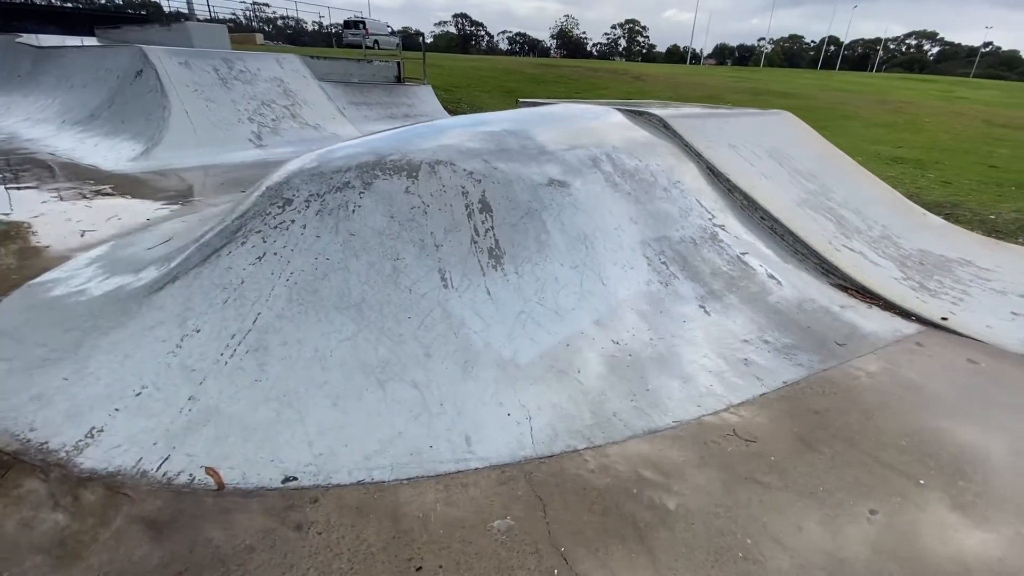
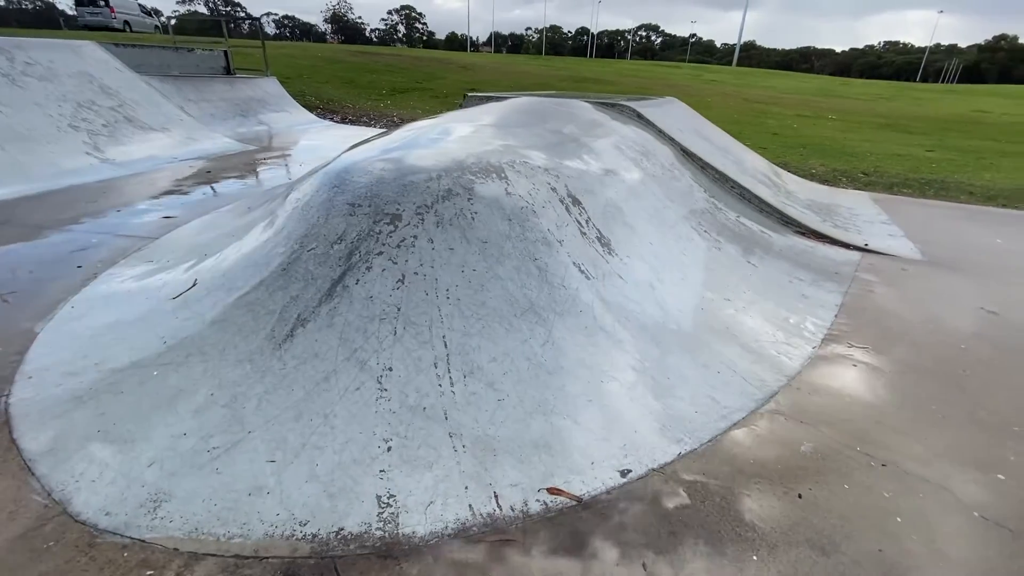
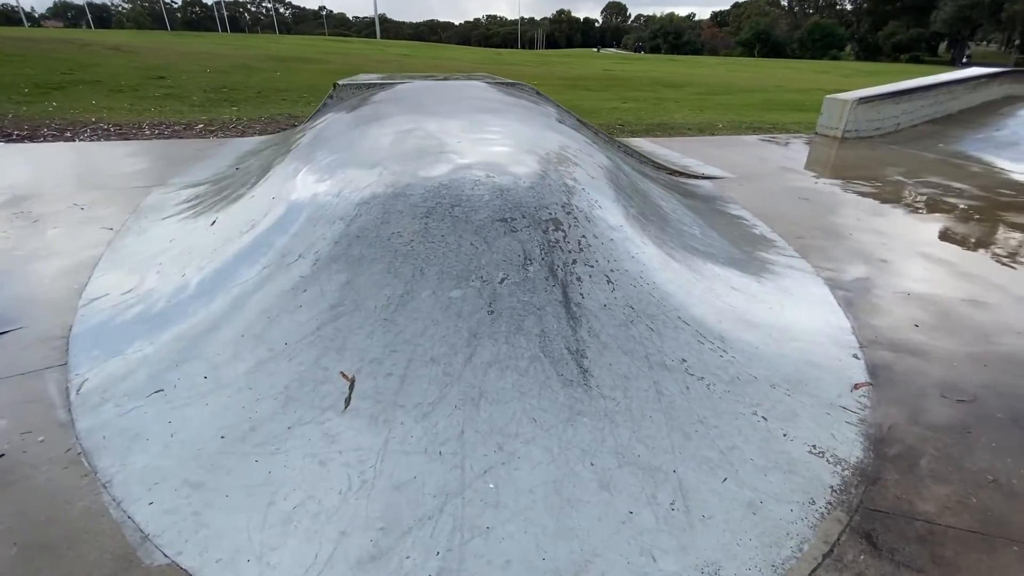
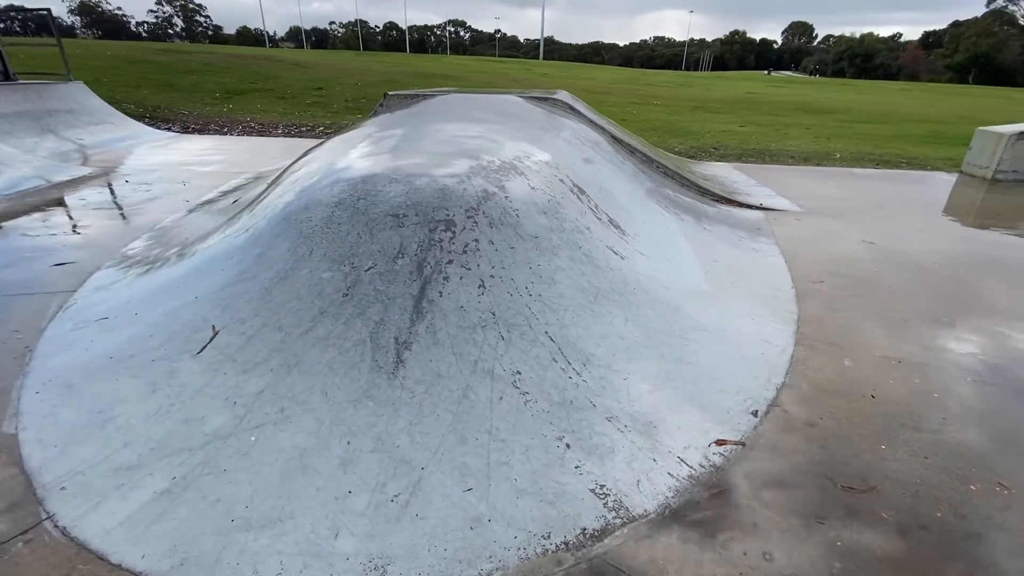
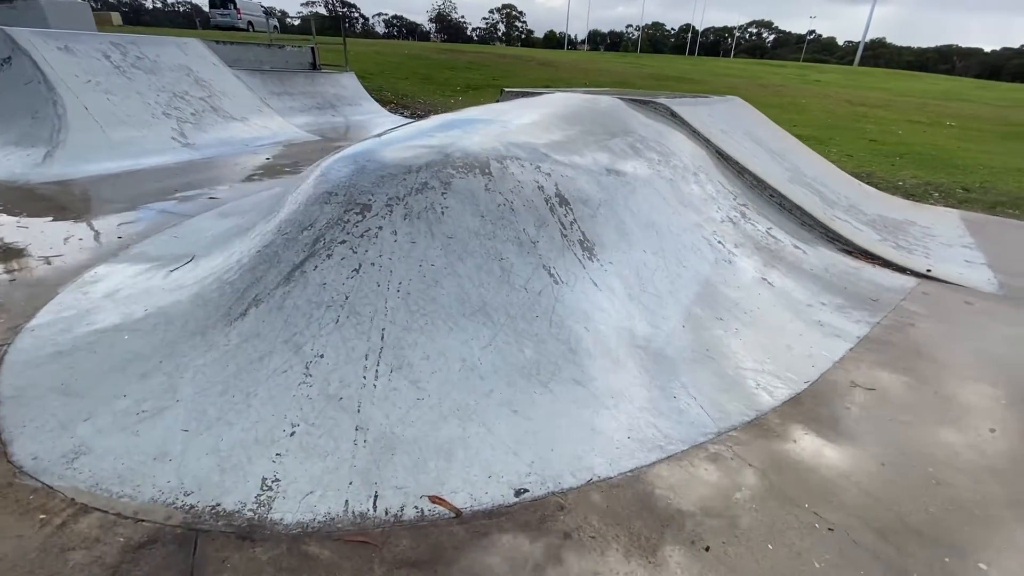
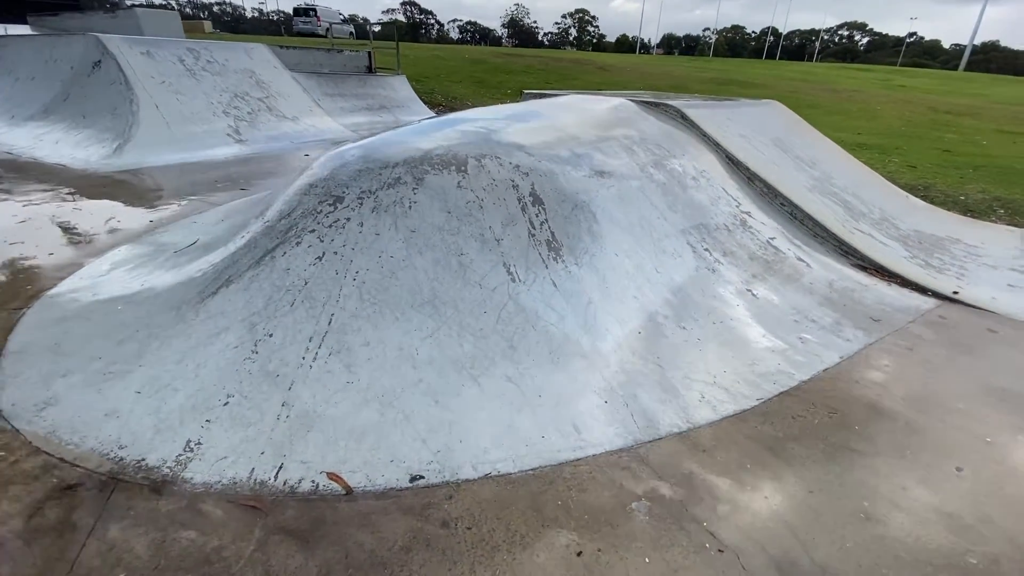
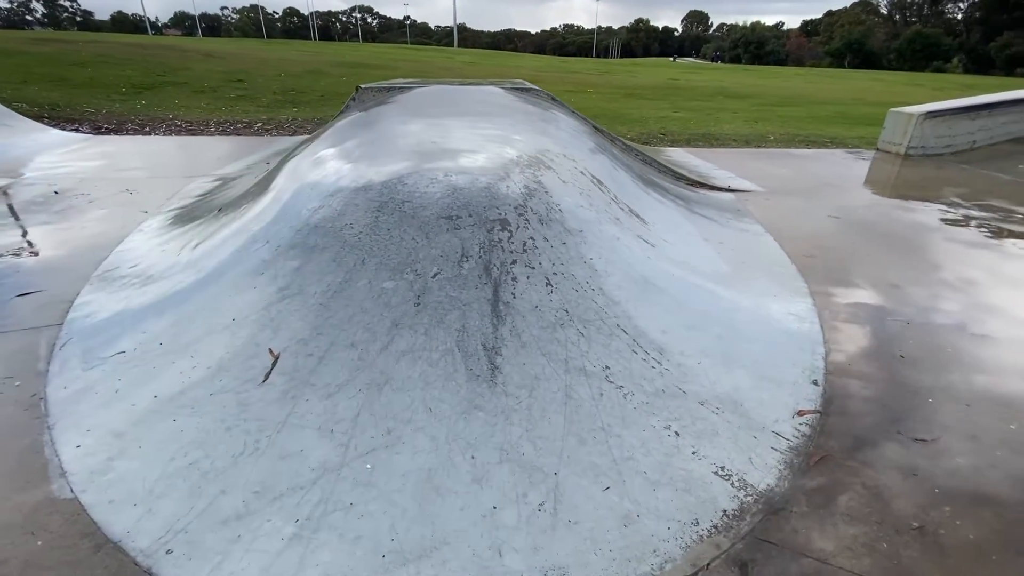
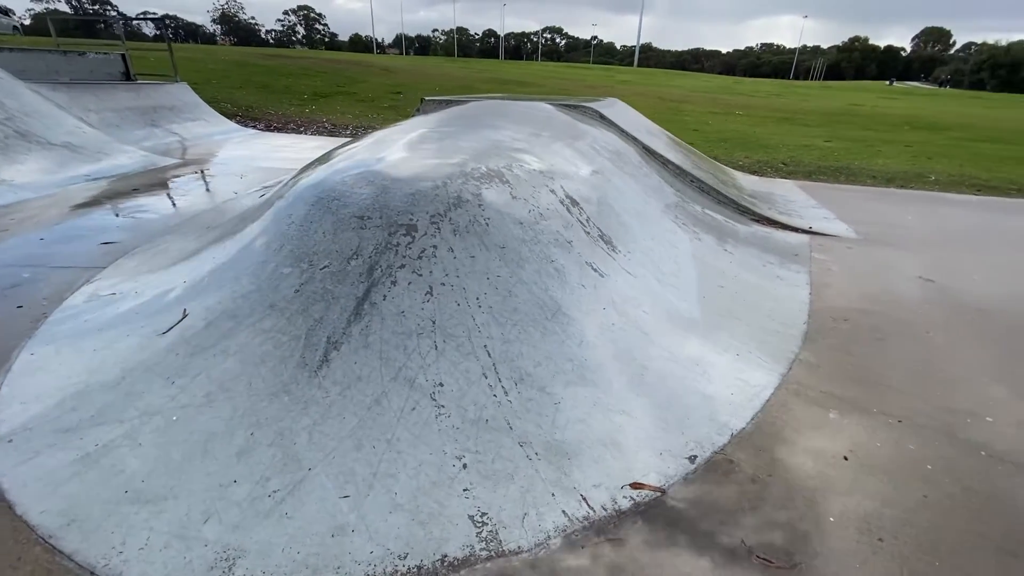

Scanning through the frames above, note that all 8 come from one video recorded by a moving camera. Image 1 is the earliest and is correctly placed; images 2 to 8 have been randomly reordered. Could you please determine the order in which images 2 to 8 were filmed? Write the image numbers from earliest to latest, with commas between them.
6, 5, 2, 8, 4, 7, 3
